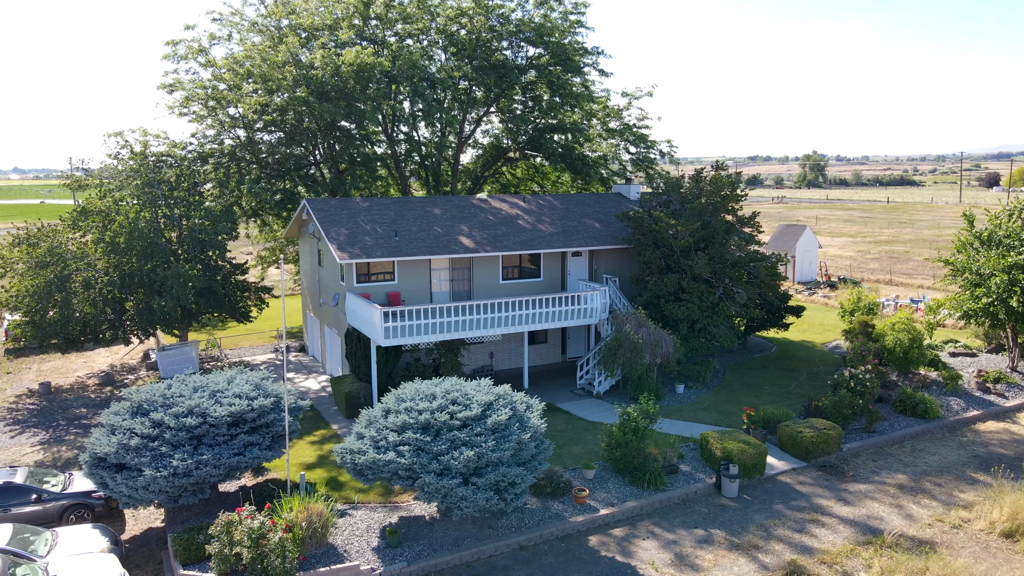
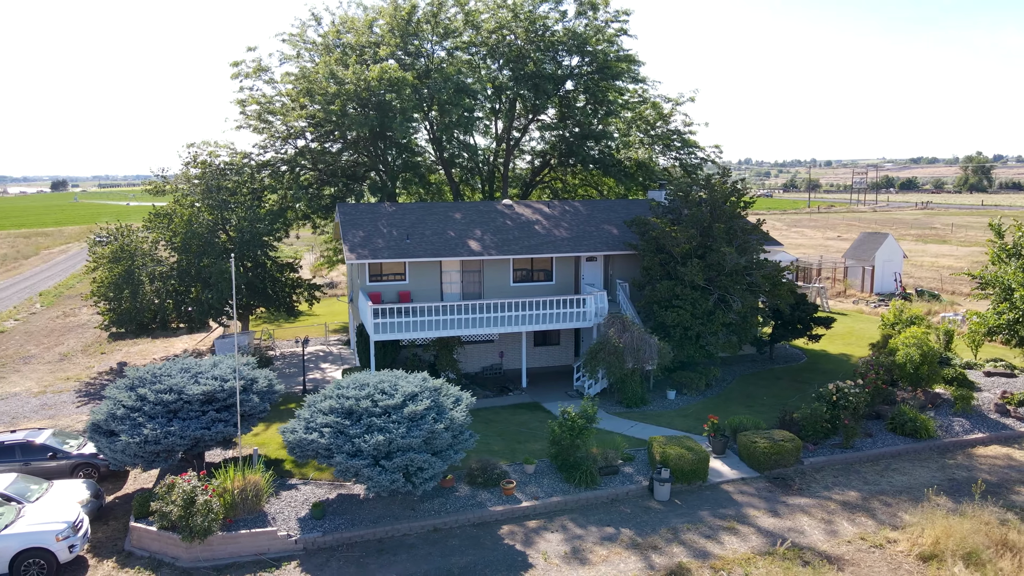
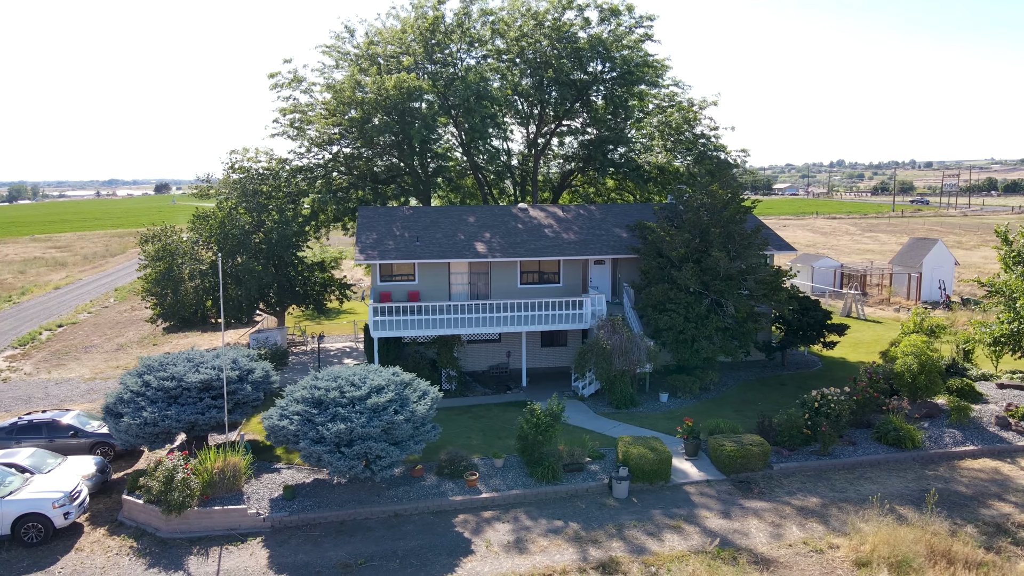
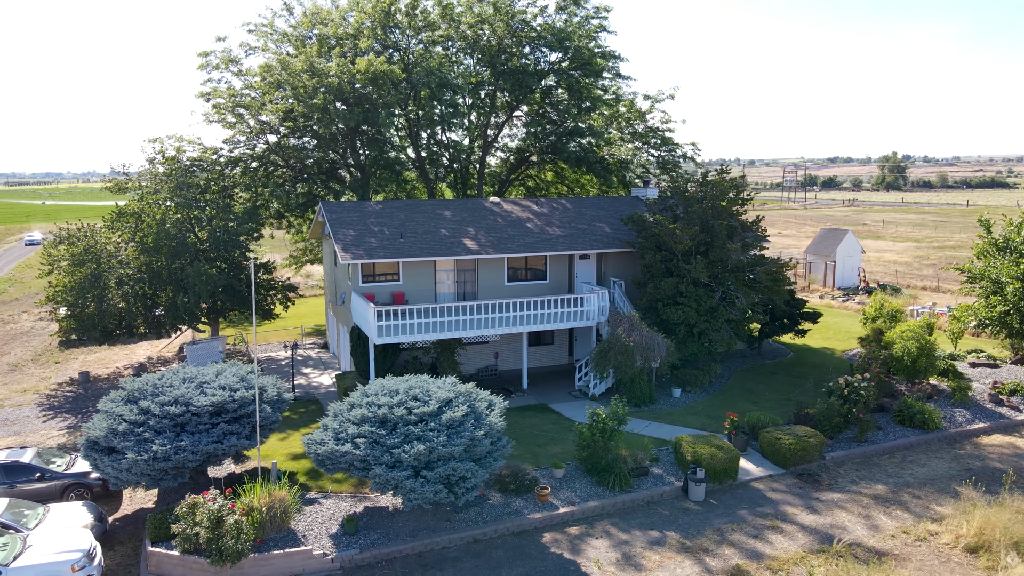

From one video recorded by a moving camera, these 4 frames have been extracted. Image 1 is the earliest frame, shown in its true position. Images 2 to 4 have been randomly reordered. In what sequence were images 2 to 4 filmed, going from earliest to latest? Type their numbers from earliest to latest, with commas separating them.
4, 2, 3
